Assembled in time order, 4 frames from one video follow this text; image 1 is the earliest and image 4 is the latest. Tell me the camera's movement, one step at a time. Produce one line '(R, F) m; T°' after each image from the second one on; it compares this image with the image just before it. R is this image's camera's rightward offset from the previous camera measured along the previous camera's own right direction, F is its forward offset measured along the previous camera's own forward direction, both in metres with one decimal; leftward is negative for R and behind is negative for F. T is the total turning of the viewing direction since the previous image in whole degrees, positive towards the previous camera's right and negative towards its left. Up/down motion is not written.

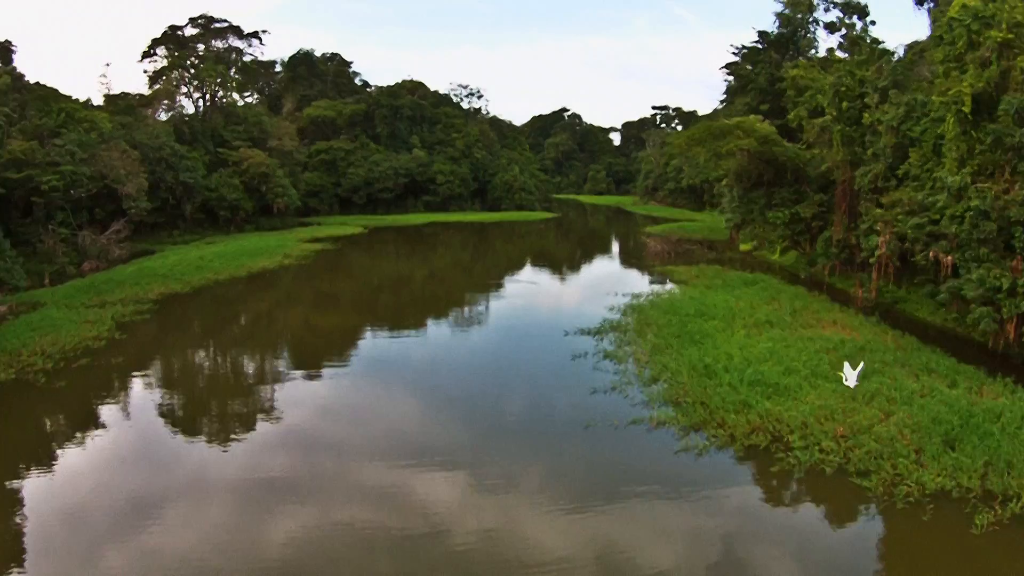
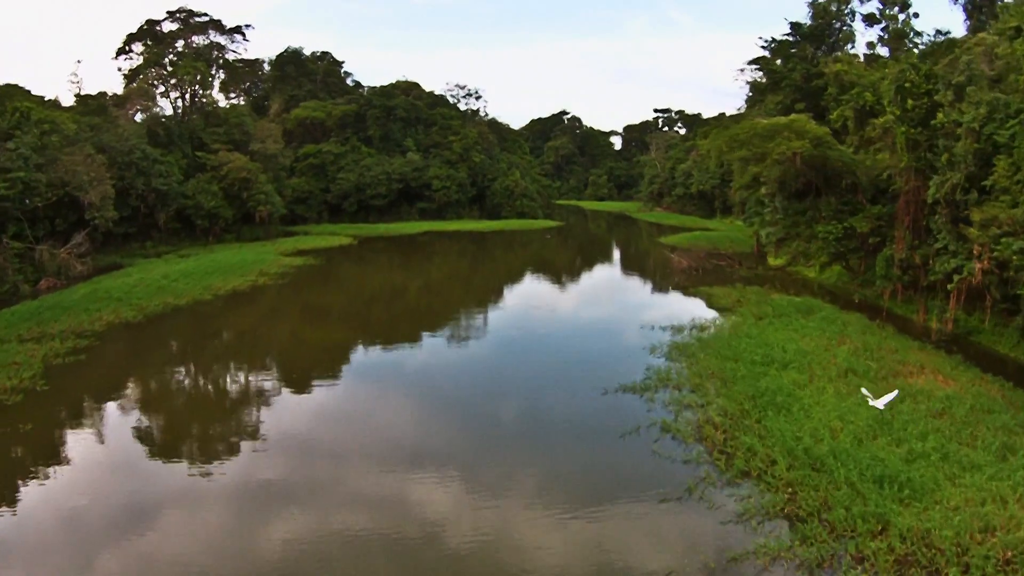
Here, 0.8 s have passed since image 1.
(-0.1, +1.0) m; 0°
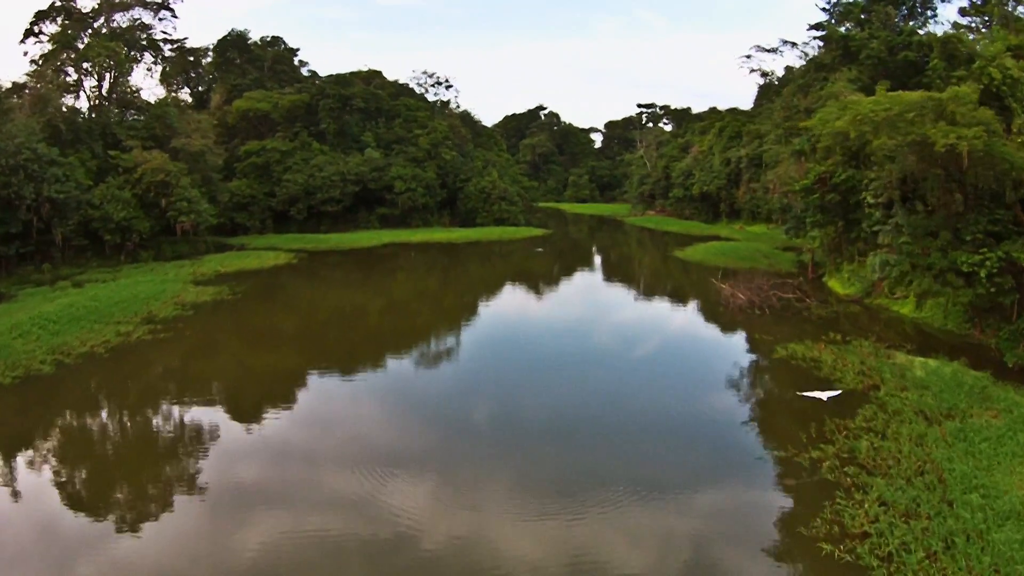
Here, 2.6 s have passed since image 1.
(-0.1, +2.0) m; +2°
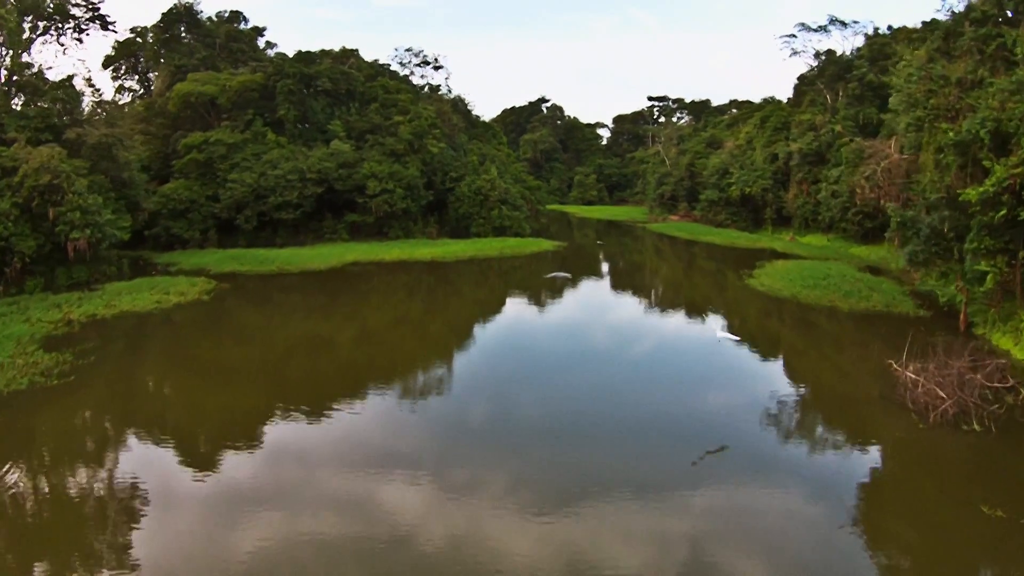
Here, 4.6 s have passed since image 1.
(-0.1, +2.3) m; 0°
